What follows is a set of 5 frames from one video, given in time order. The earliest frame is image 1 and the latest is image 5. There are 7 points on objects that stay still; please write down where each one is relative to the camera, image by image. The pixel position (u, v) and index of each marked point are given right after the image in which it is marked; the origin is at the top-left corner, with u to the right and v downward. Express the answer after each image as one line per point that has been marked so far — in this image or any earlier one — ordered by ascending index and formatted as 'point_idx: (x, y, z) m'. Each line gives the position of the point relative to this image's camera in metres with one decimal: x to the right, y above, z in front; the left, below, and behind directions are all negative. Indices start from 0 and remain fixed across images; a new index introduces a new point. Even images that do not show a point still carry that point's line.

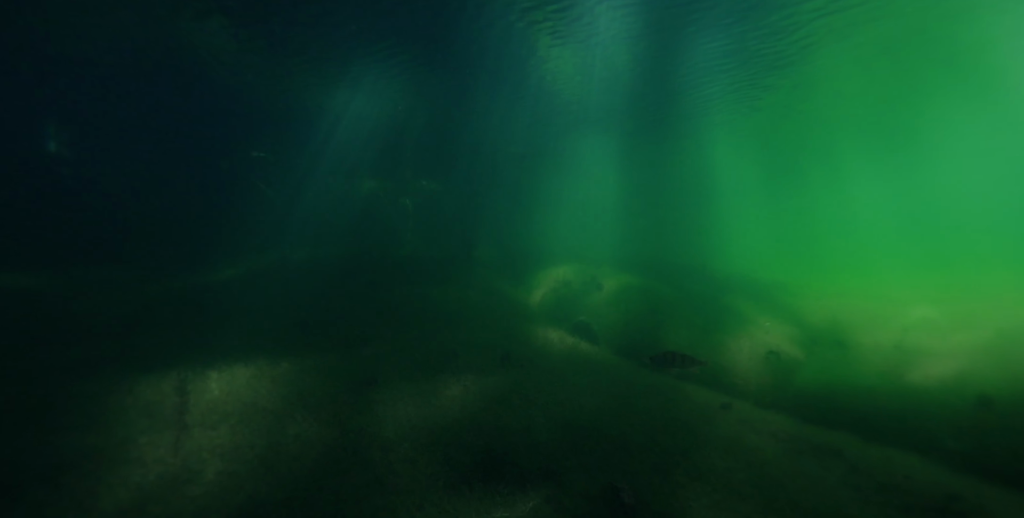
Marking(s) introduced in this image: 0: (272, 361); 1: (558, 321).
0: (-5.9, -2.5, +9.8) m
1: (+2.0, -2.8, +18.9) m
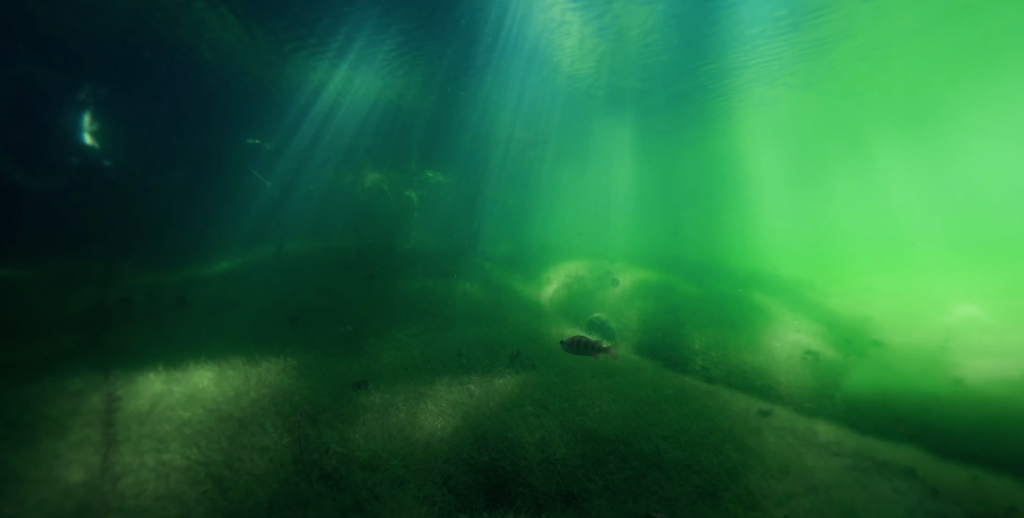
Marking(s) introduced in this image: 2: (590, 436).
0: (-5.7, -2.2, +8.7) m
1: (+2.5, -2.5, +17.5) m
2: (+1.5, -3.5, +7.9) m
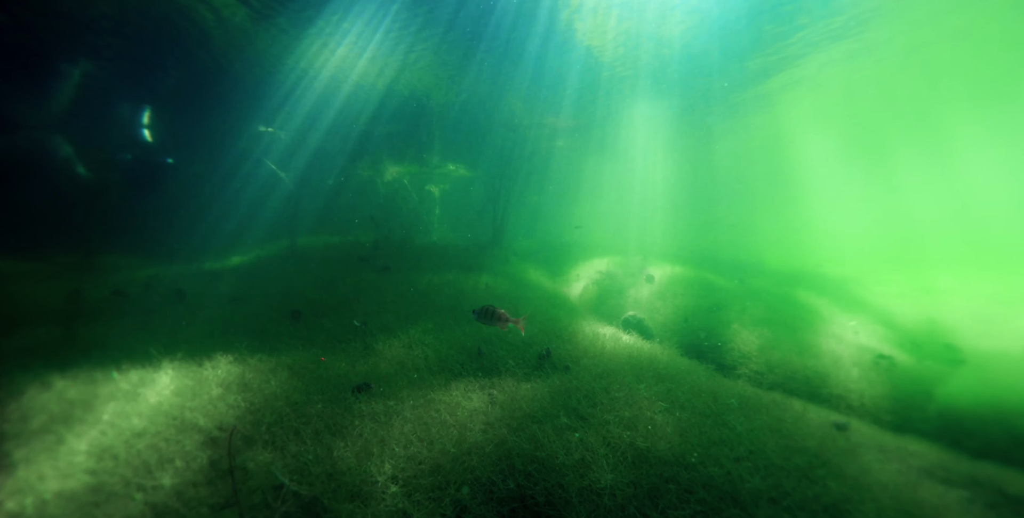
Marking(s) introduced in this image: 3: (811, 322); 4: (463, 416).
0: (-5.1, -1.9, +7.5) m
1: (+3.6, -2.1, +15.8) m
2: (+2.0, -3.1, +6.3) m
3: (+12.7, -2.7, +17.1) m
4: (-0.8, -2.6, +6.7) m
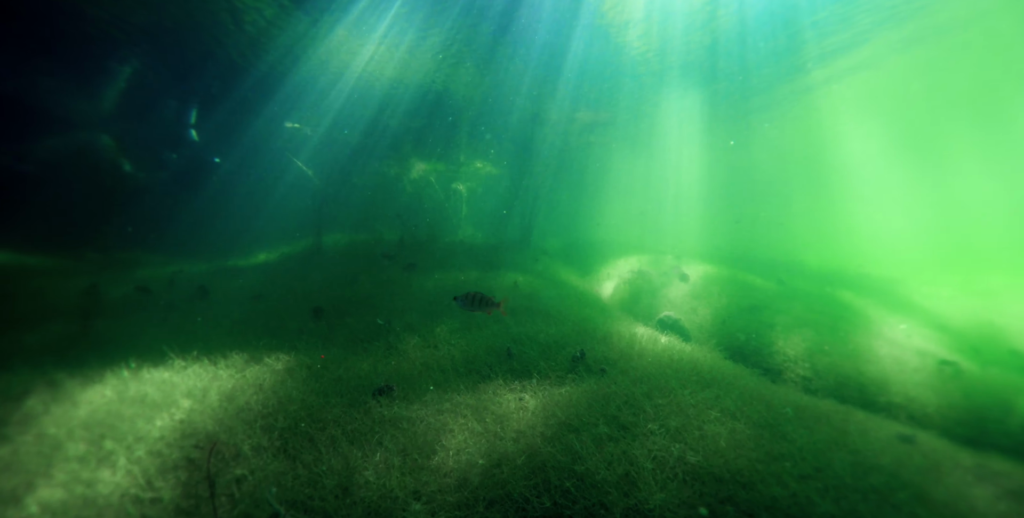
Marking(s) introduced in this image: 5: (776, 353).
0: (-4.6, -1.8, +7.2) m
1: (+4.6, -2.0, +14.9) m
2: (+2.5, -3.0, +5.6) m
3: (+13.7, -2.5, +15.7) m
4: (-0.3, -2.4, +6.1) m
5: (+8.1, -2.8, +12.3) m
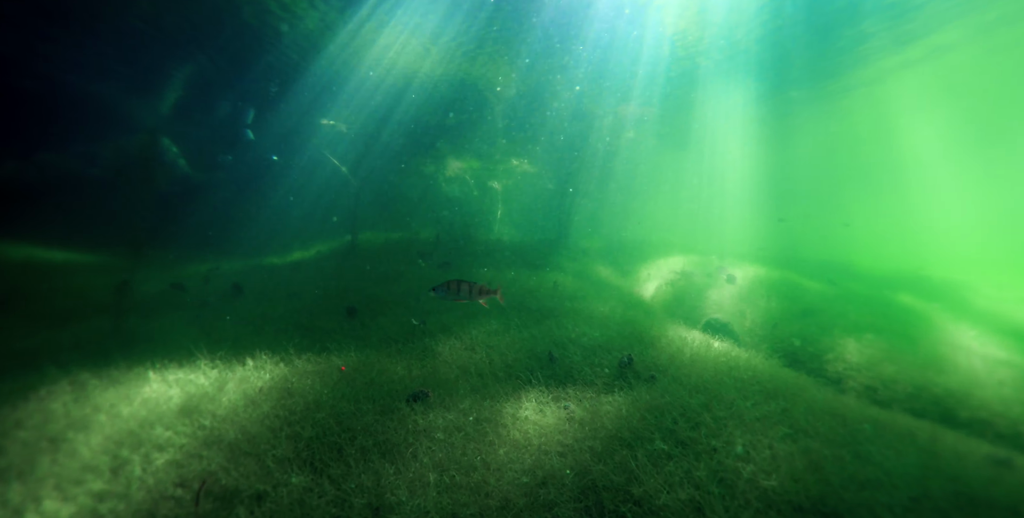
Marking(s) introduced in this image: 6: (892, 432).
0: (-3.9, -1.7, +6.9) m
1: (+5.8, -2.0, +14.0) m
2: (+3.1, -2.9, +4.8) m
3: (+15.0, -2.5, +14.2) m
4: (+0.3, -2.4, +5.5) m
5: (+9.1, -2.8, +11.2) m
6: (+6.4, -2.9, +6.7) m
